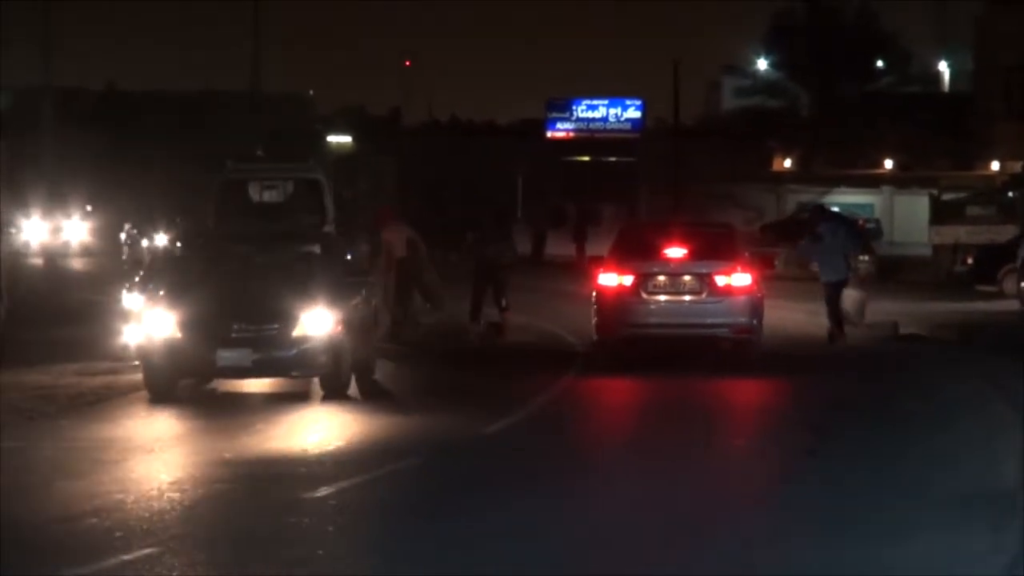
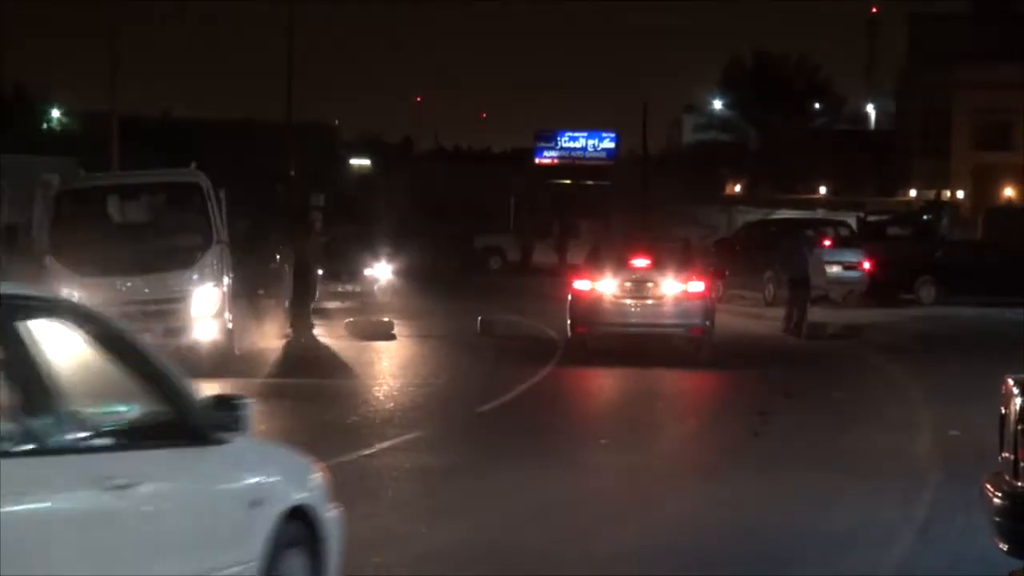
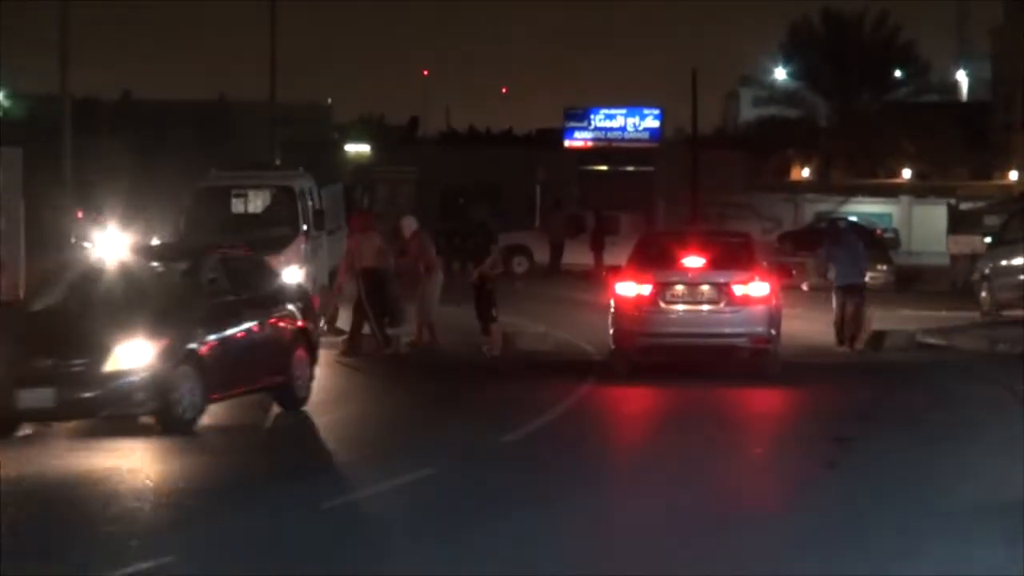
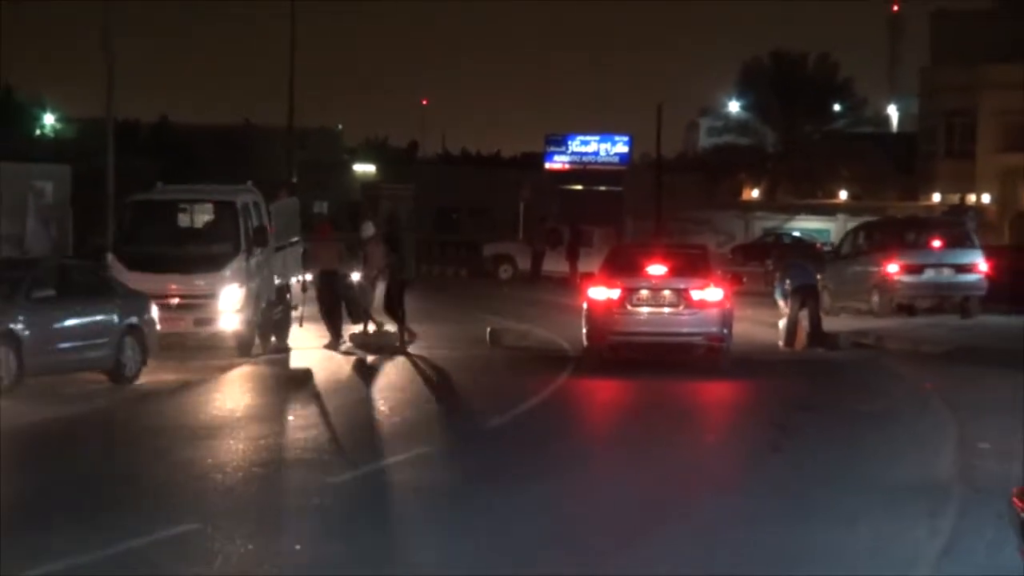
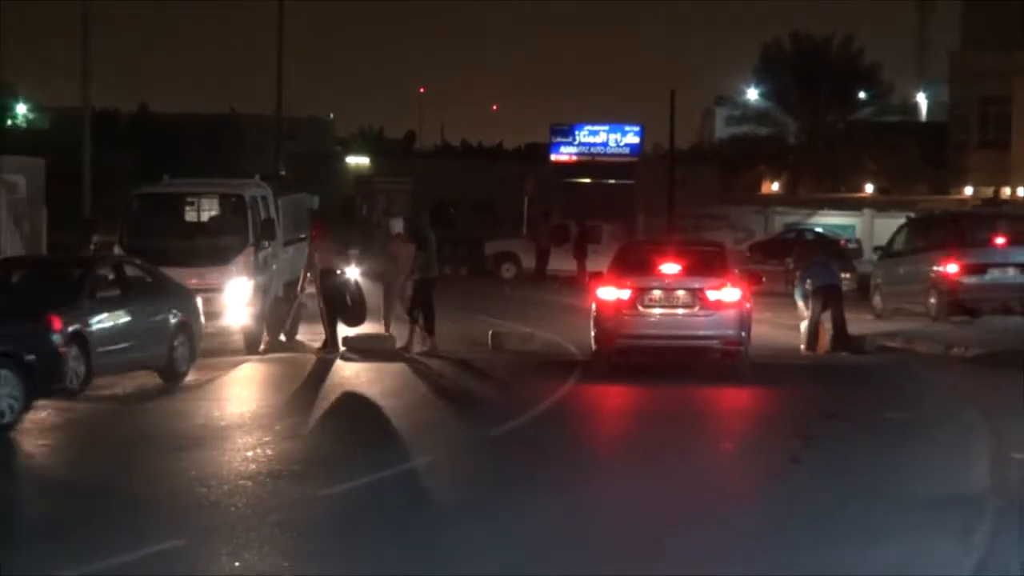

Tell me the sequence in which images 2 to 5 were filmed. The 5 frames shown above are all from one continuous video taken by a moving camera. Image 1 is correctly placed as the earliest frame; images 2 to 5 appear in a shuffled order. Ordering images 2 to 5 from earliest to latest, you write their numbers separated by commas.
3, 5, 4, 2
